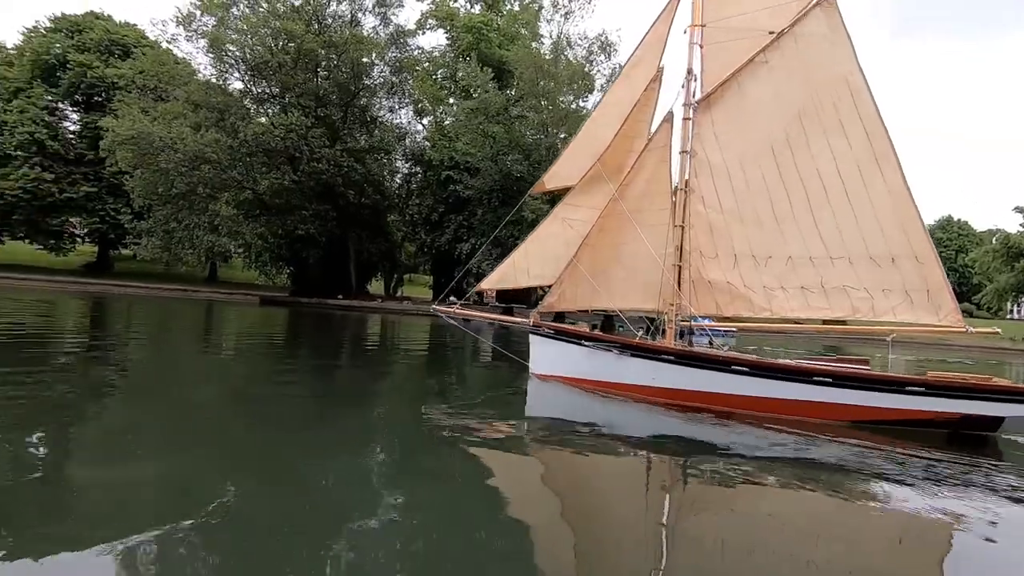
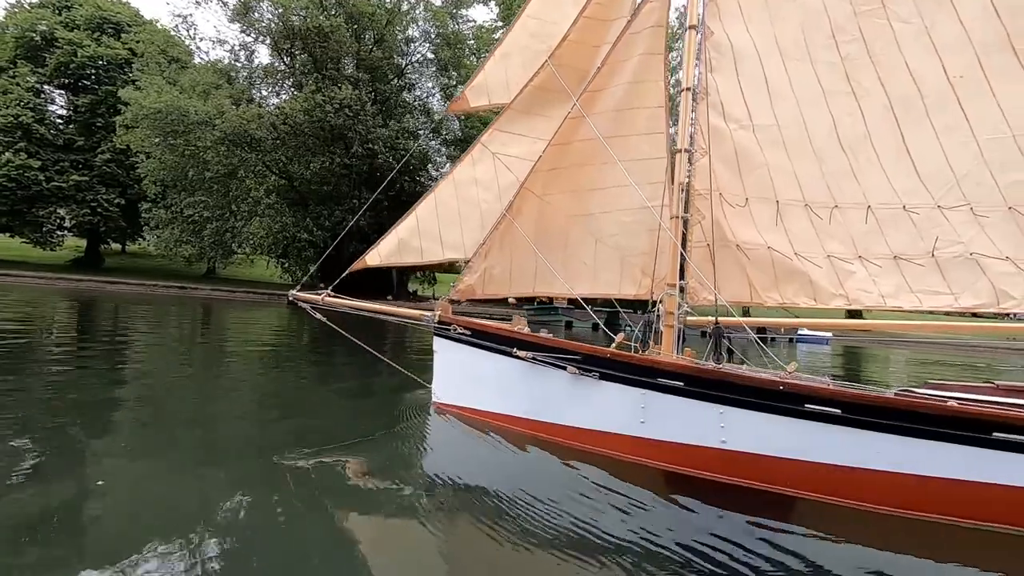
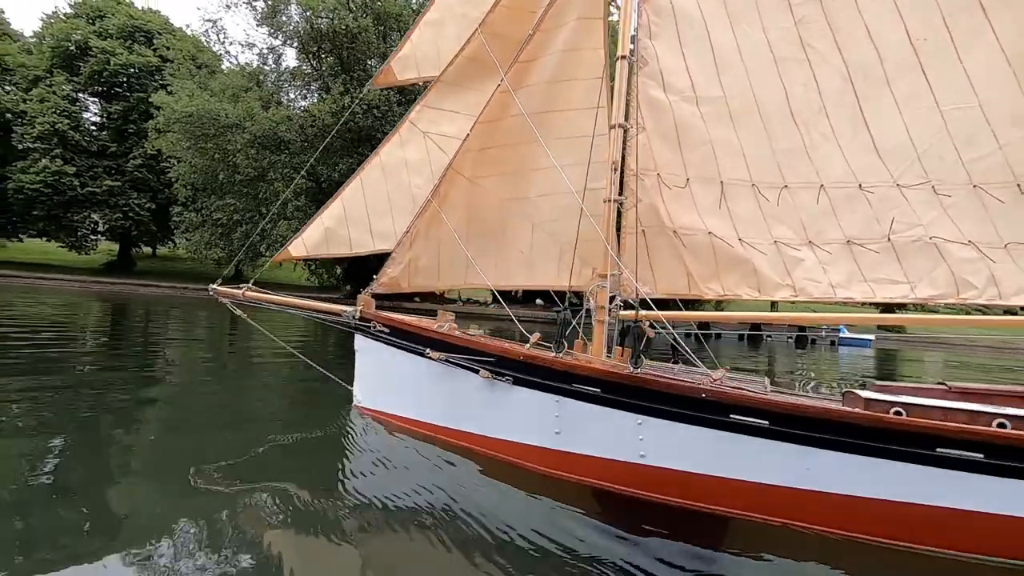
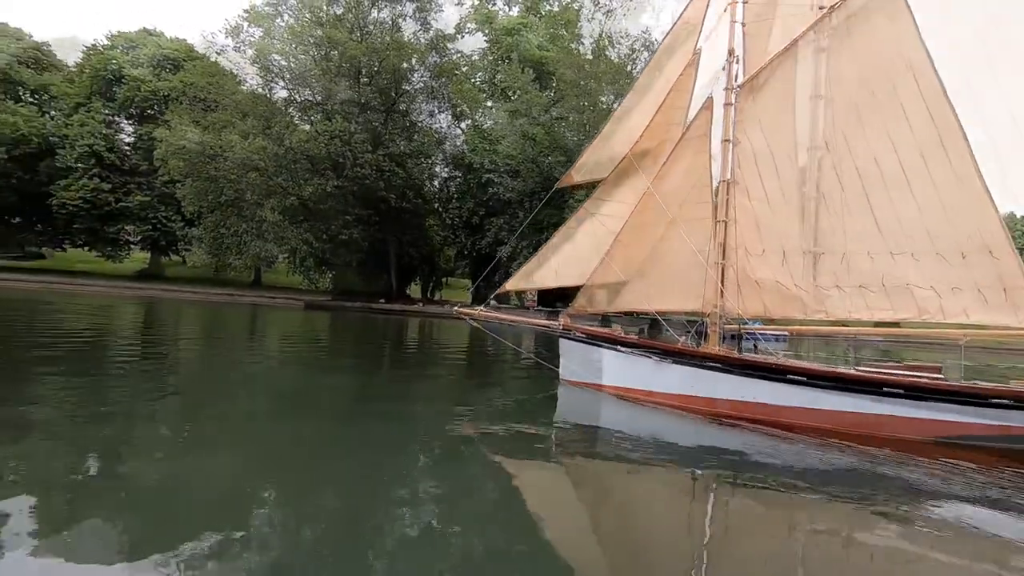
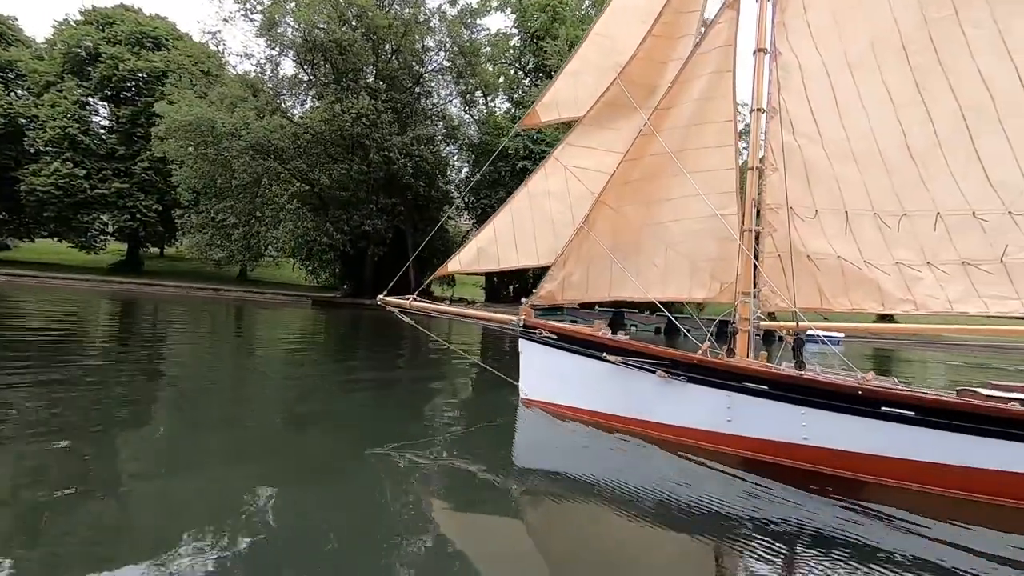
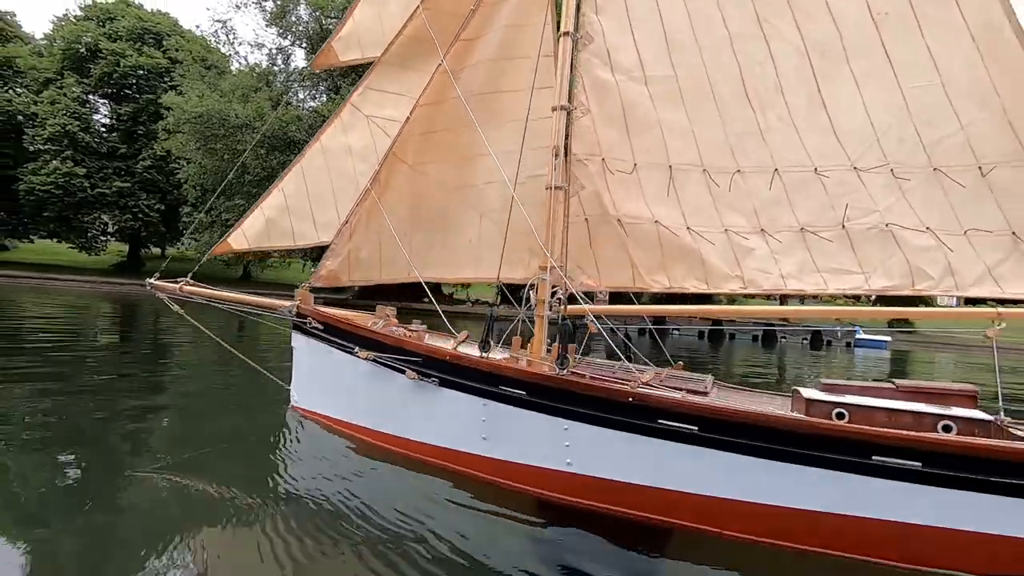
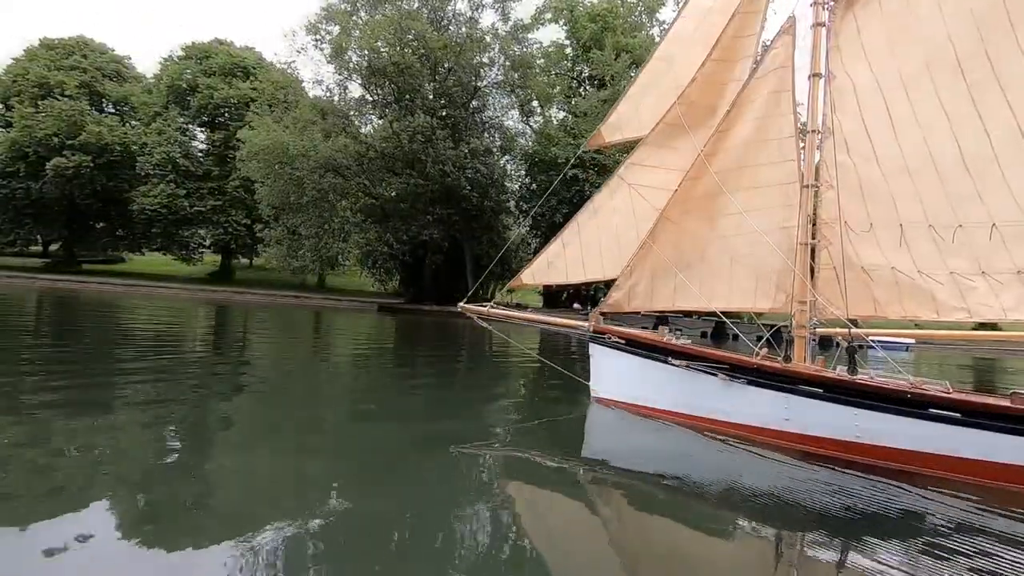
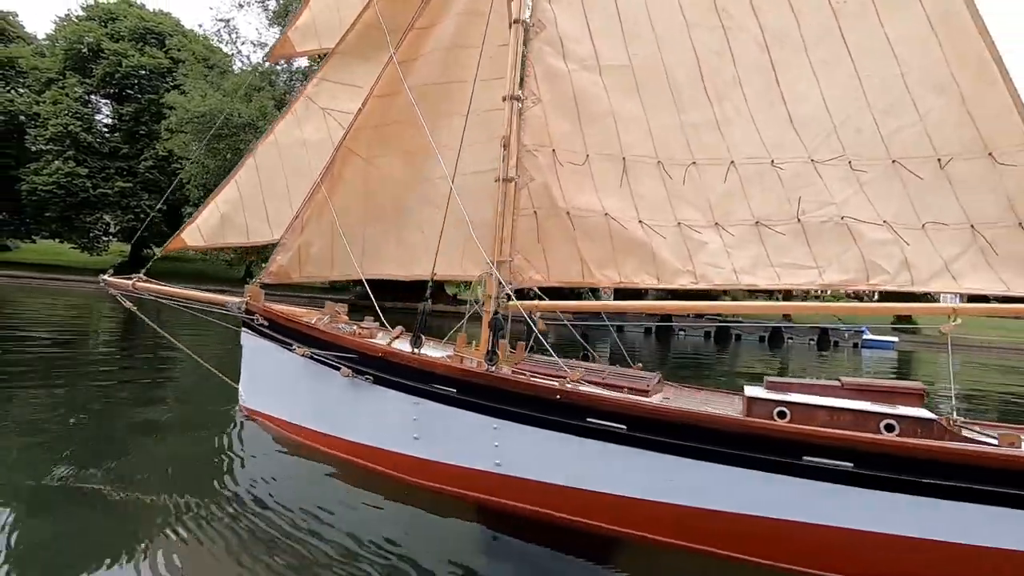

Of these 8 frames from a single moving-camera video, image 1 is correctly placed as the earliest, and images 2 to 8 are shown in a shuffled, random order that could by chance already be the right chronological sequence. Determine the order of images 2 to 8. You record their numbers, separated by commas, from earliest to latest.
4, 7, 5, 2, 3, 6, 8
